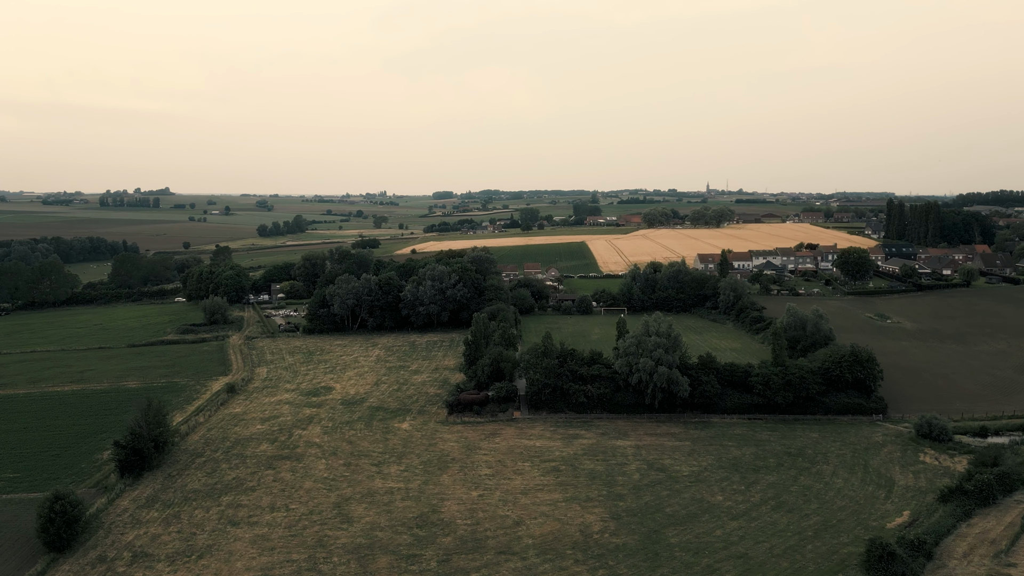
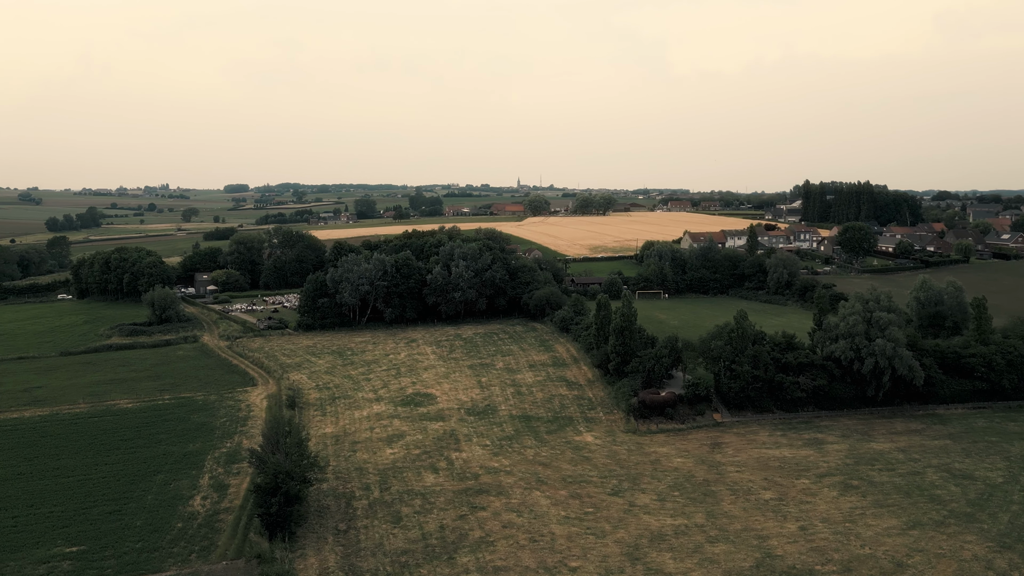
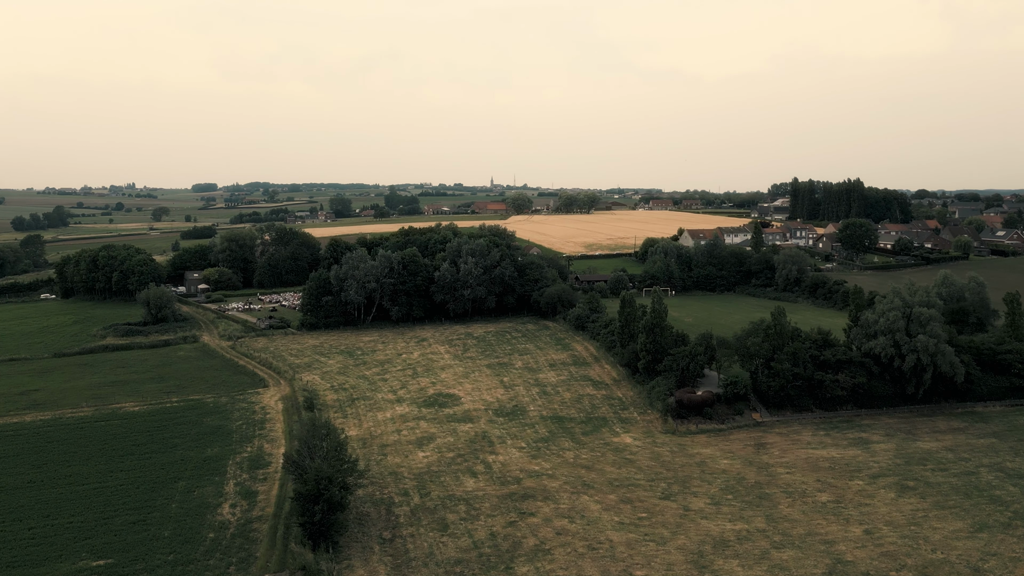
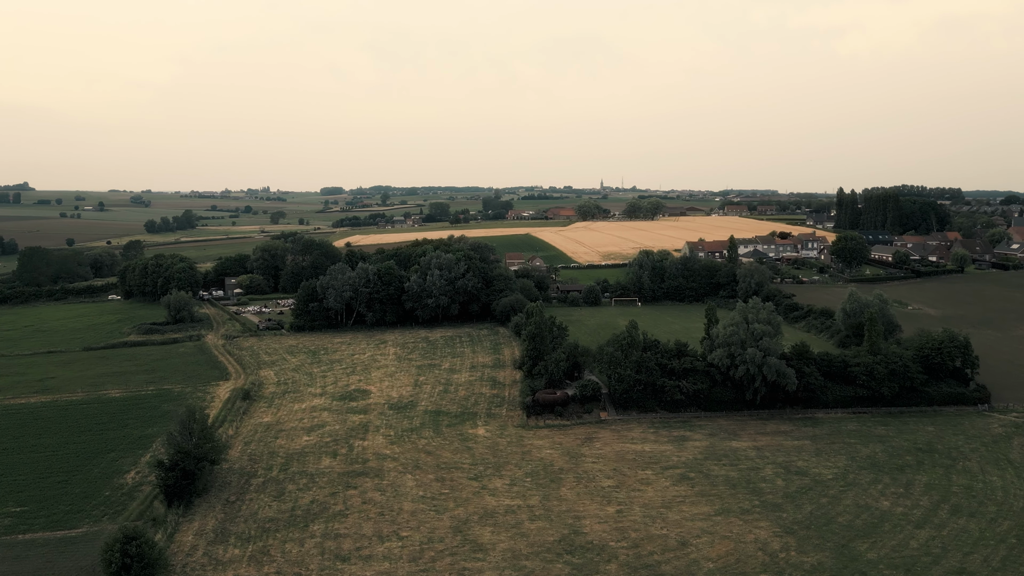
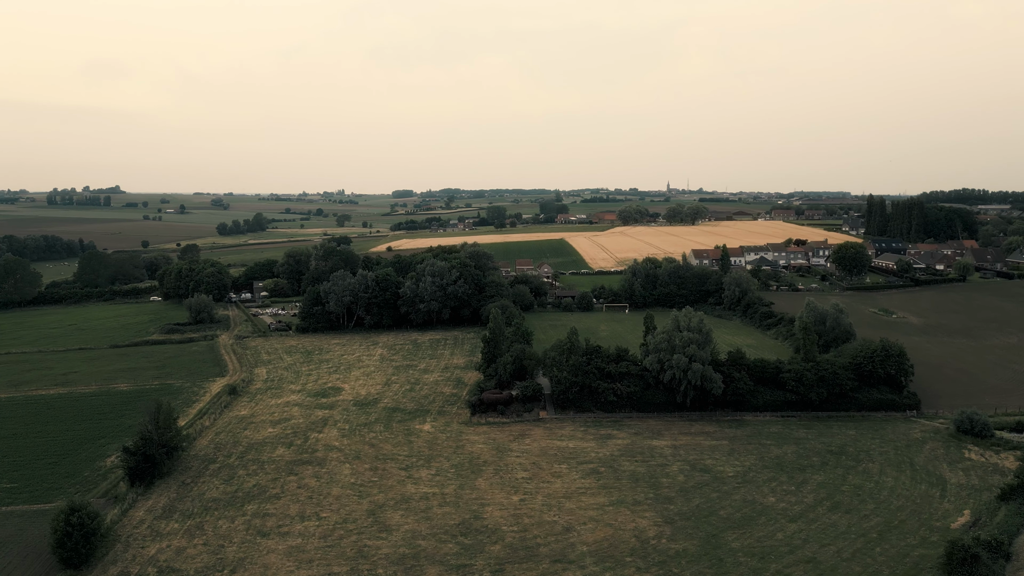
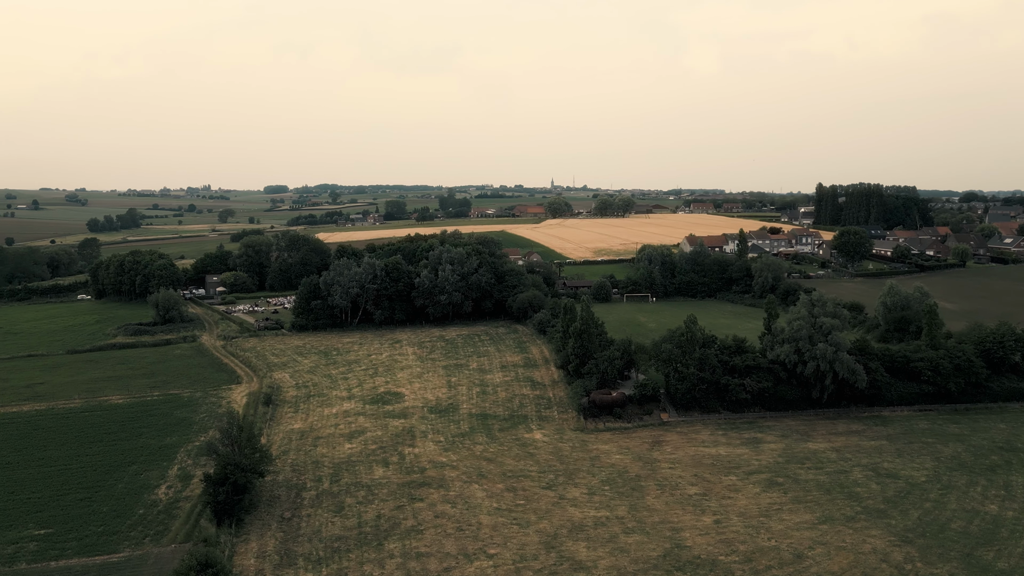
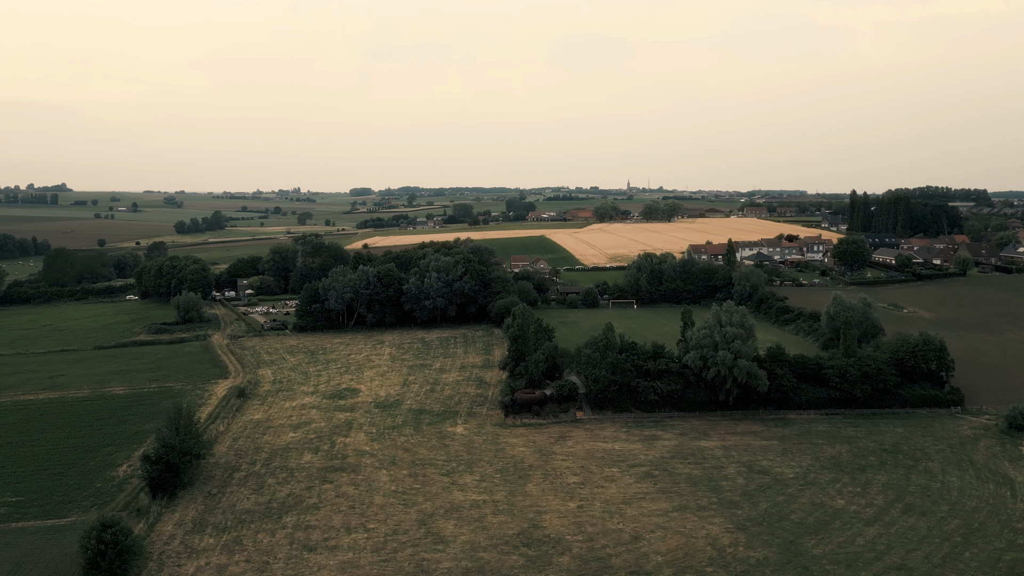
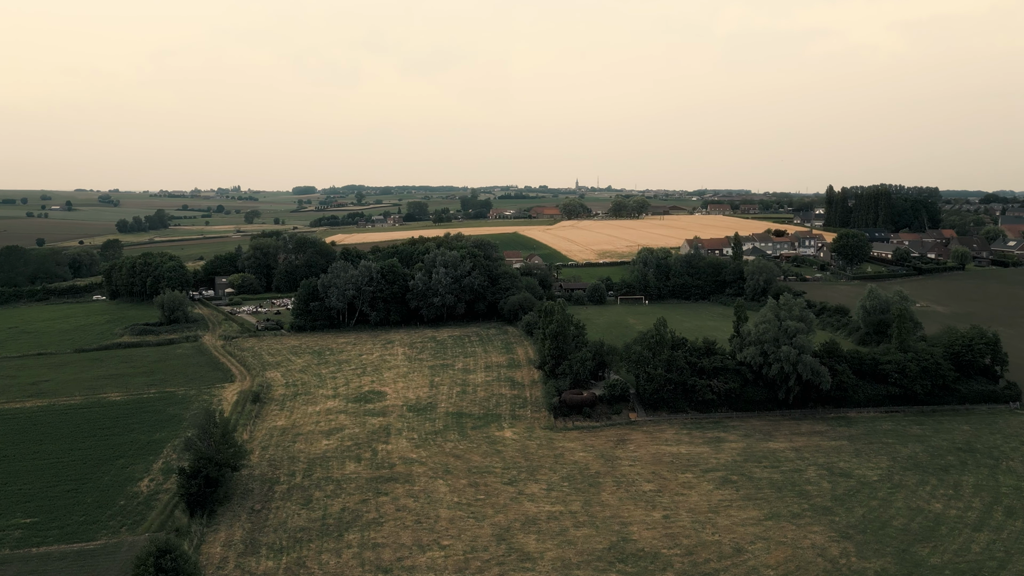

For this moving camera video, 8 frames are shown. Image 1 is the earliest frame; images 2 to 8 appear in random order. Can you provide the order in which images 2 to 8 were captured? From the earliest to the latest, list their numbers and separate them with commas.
5, 7, 4, 8, 6, 2, 3
